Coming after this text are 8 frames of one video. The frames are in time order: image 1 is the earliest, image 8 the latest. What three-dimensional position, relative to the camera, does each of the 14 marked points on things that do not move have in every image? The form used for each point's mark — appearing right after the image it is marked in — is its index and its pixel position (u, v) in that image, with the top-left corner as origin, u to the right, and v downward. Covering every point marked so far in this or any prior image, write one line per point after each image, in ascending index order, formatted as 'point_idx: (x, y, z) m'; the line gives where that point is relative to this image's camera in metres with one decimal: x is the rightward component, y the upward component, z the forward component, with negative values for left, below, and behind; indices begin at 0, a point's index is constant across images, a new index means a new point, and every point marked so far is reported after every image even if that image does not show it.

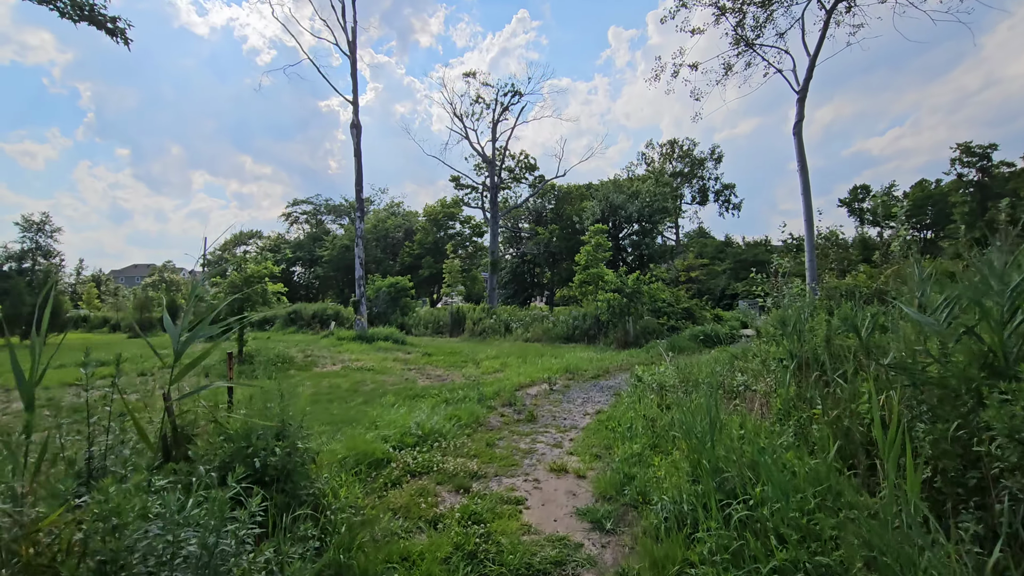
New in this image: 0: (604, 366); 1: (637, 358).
0: (+1.6, -1.4, +8.9) m
1: (+2.5, -1.4, +10.1) m
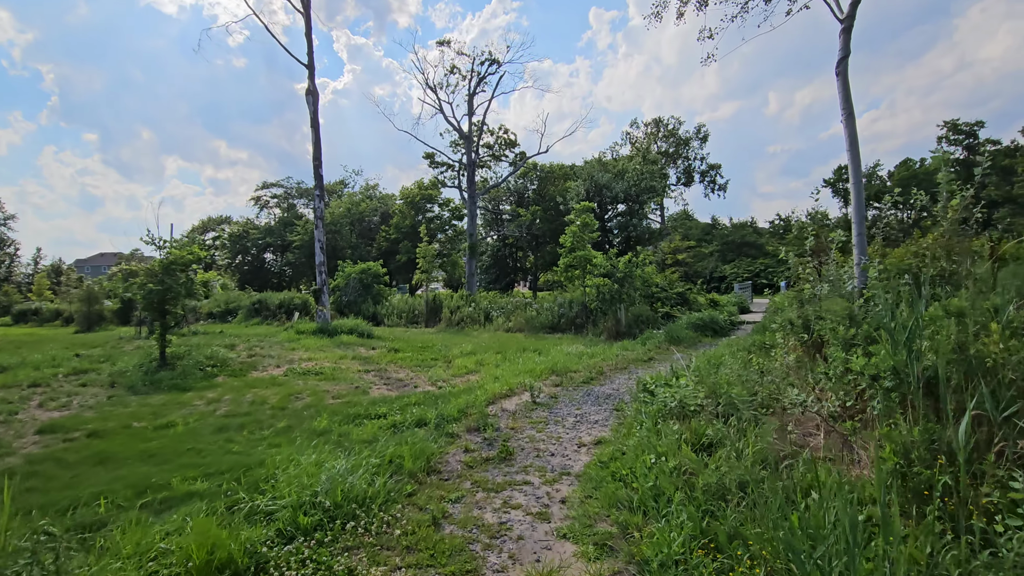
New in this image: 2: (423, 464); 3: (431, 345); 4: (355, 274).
0: (+1.2, -1.1, +7.5) m
1: (+2.1, -1.1, +8.7) m
2: (-0.6, -1.1, +3.4) m
3: (-1.8, -1.3, +11.6) m
4: (-5.9, +0.6, +19.8) m
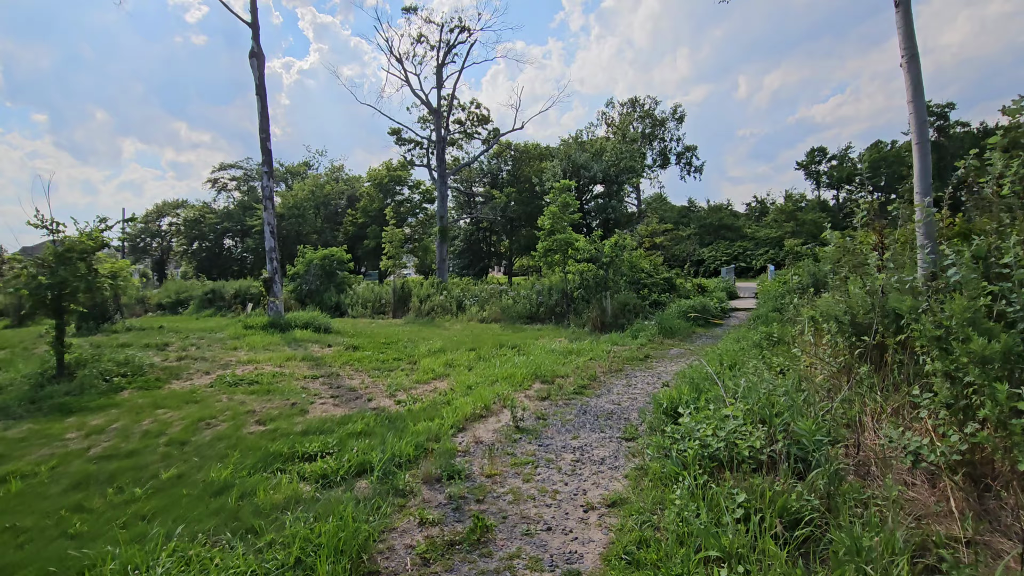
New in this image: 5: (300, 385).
0: (+0.9, -1.0, +6.3) m
1: (+1.7, -0.9, +7.6) m
2: (-0.7, -1.1, +2.2) m
3: (-2.3, -1.0, +10.3) m
4: (-6.9, +1.0, +18.2) m
5: (-2.6, -1.2, +6.4) m
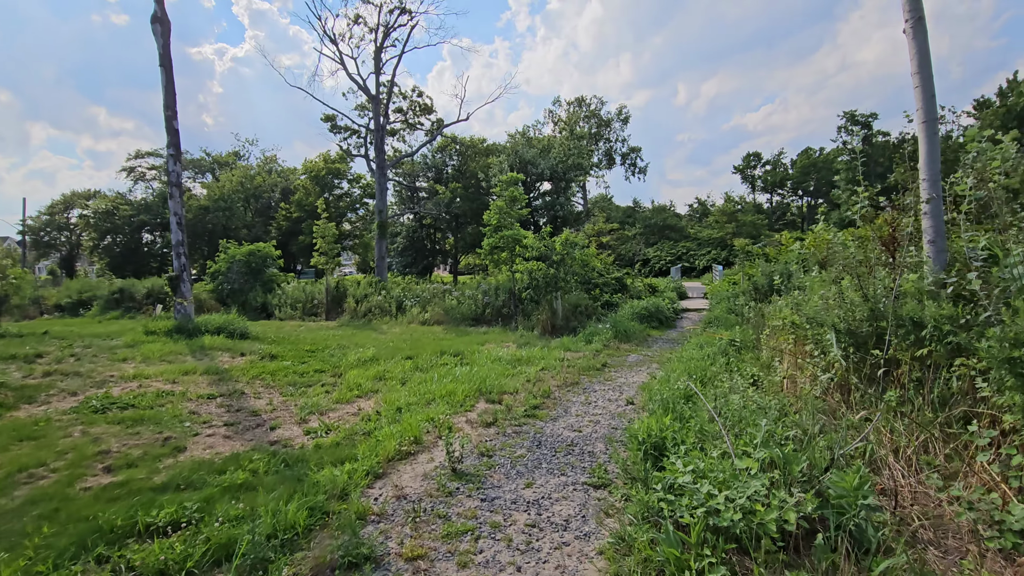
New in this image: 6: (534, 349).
0: (+0.3, -1.0, +5.5) m
1: (+0.9, -0.9, +6.9) m
2: (-0.9, -1.2, +1.2) m
3: (-3.3, -1.0, +9.1) m
4: (-8.7, +1.0, +16.5) m
5: (-3.2, -1.2, +5.2) m
6: (+0.3, -0.9, +7.8) m
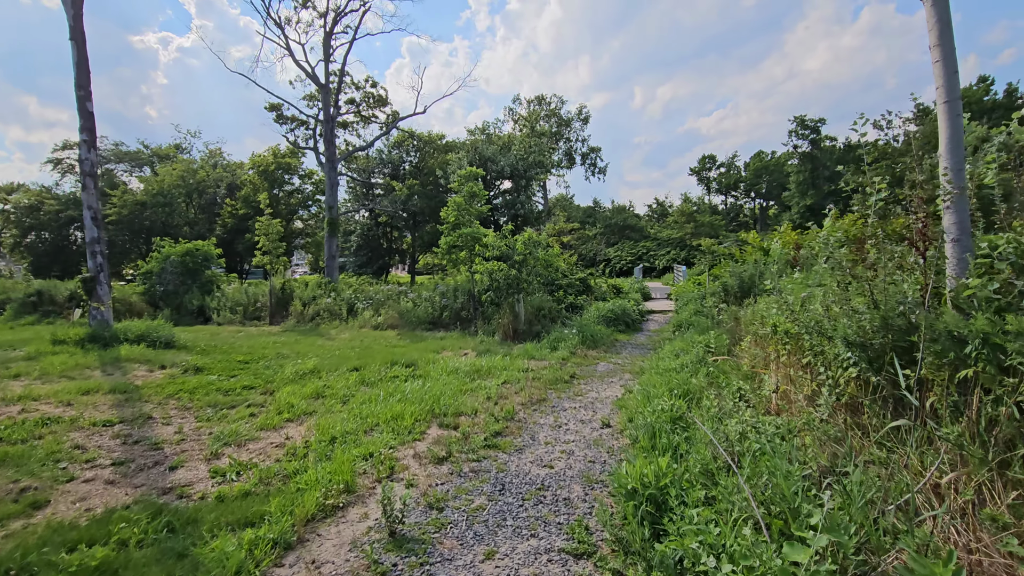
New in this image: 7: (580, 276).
0: (-0.1, -1.0, +4.8) m
1: (+0.4, -1.0, +6.2) m
2: (-0.9, -1.2, +0.4) m
3: (-4.0, -1.1, +8.1) m
4: (-9.9, +1.0, +15.1) m
5: (-3.6, -1.2, +4.3) m
6: (-0.2, -1.0, +7.2) m
7: (+1.7, +0.3, +12.9) m
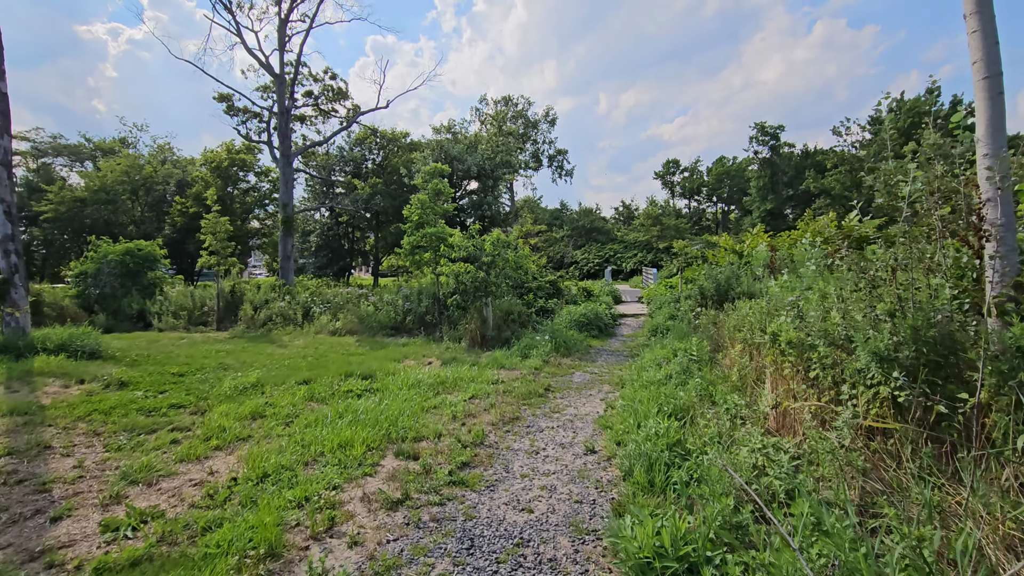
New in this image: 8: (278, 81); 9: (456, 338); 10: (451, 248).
0: (-0.3, -1.1, +4.3) m
1: (+0.1, -1.0, +5.7) m
2: (-0.9, -1.2, -0.2) m
3: (-4.4, -1.1, +7.3) m
4: (-10.8, +0.9, +13.9) m
5: (-3.8, -1.3, +3.5) m
6: (-0.6, -1.0, +6.6) m
7: (+0.9, +0.2, +12.5) m
8: (-7.1, +6.3, +15.8) m
9: (-1.0, -0.9, +9.5) m
10: (-1.2, +0.8, +10.1) m
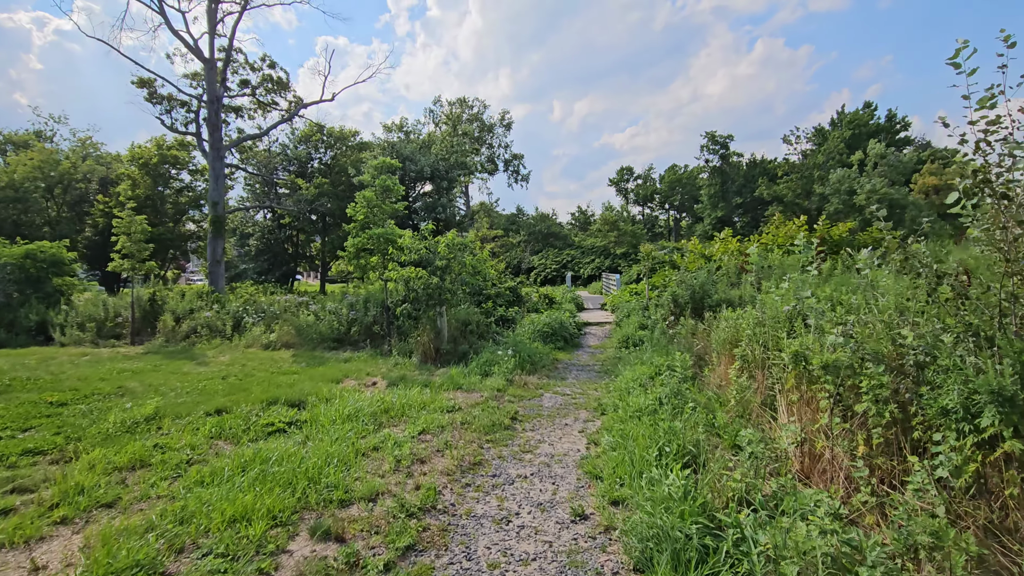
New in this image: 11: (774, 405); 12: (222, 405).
0: (-0.6, -1.1, +3.3) m
1: (-0.3, -1.1, +4.8) m
2: (-0.8, -1.2, -1.2) m
3: (-4.9, -1.3, +6.0) m
4: (-11.8, +0.7, +12.0) m
5: (-4.0, -1.3, +2.2) m
6: (-1.1, -1.1, +5.6) m
7: (-0.1, +0.1, +11.6) m
8: (-8.4, +6.1, +14.3) m
9: (-1.7, -1.0, +8.5) m
10: (-1.9, +0.7, +9.1) m
11: (+1.9, -0.9, +3.8) m
12: (-3.1, -1.2, +5.4) m
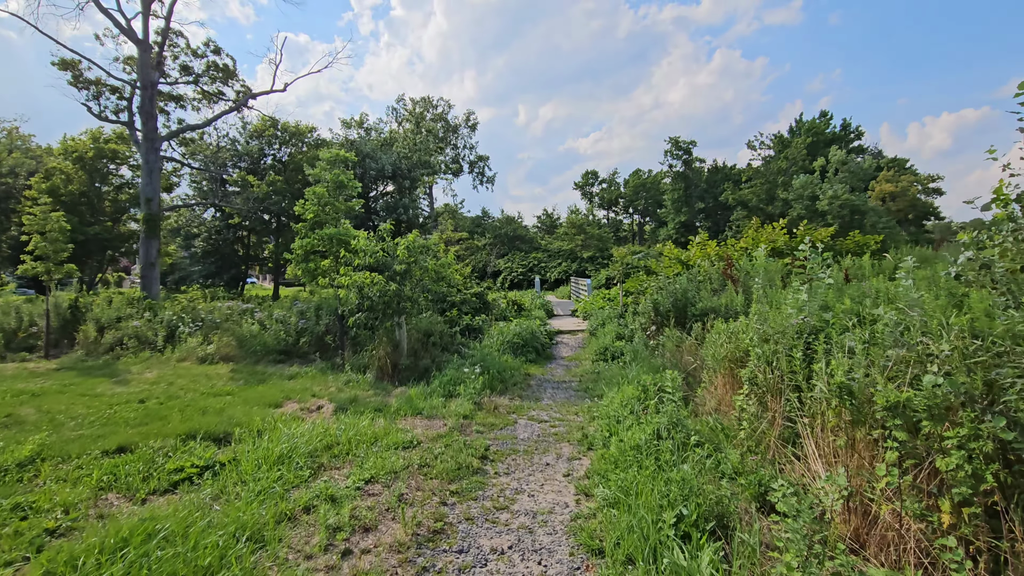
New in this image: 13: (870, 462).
0: (-0.7, -1.2, +2.5) m
1: (-0.5, -1.2, +4.0) m
2: (-0.6, -1.3, -2.0) m
3: (-5.2, -1.3, +4.9) m
4: (-12.5, +0.6, +10.5) m
5: (-4.0, -1.4, +1.2) m
6: (-1.4, -1.2, +4.7) m
7: (-0.8, -0.1, +10.8) m
8: (-9.2, +6.0, +13.0) m
9: (-2.2, -1.1, +7.6) m
10: (-2.4, +0.5, +8.2) m
11: (+1.8, -0.9, +3.2) m
12: (-3.3, -1.3, +4.4) m
13: (+1.7, -0.8, +2.4) m
